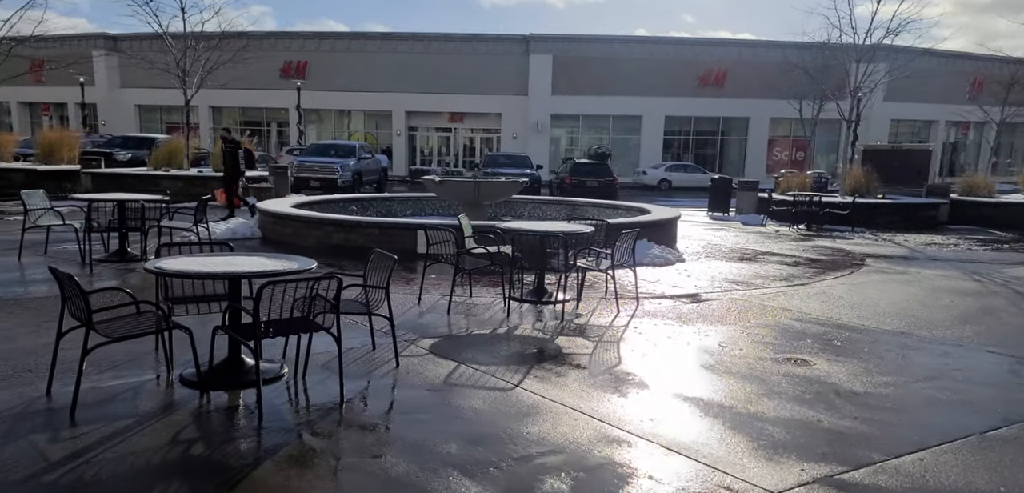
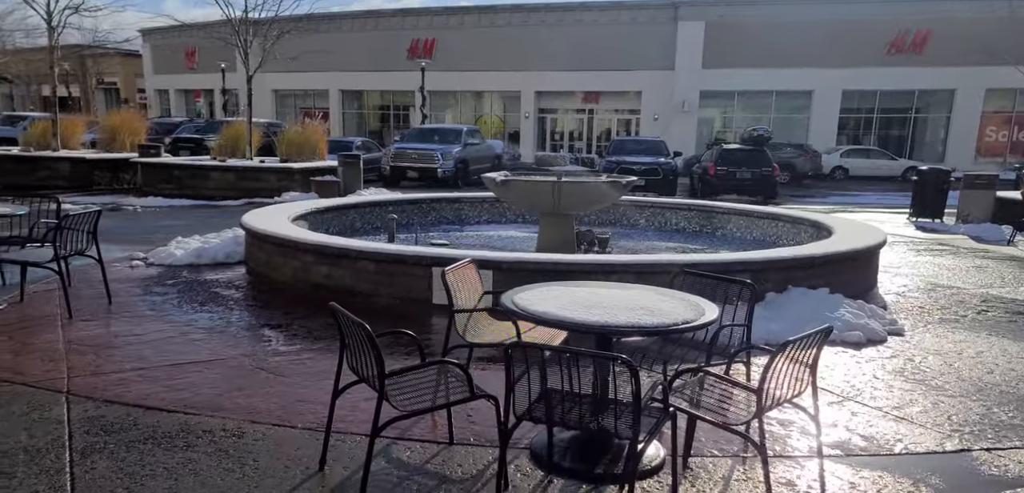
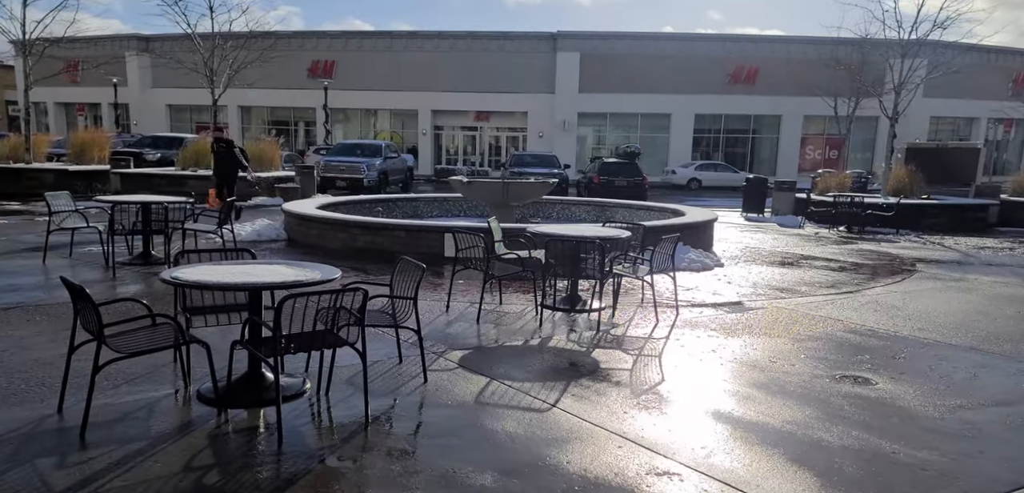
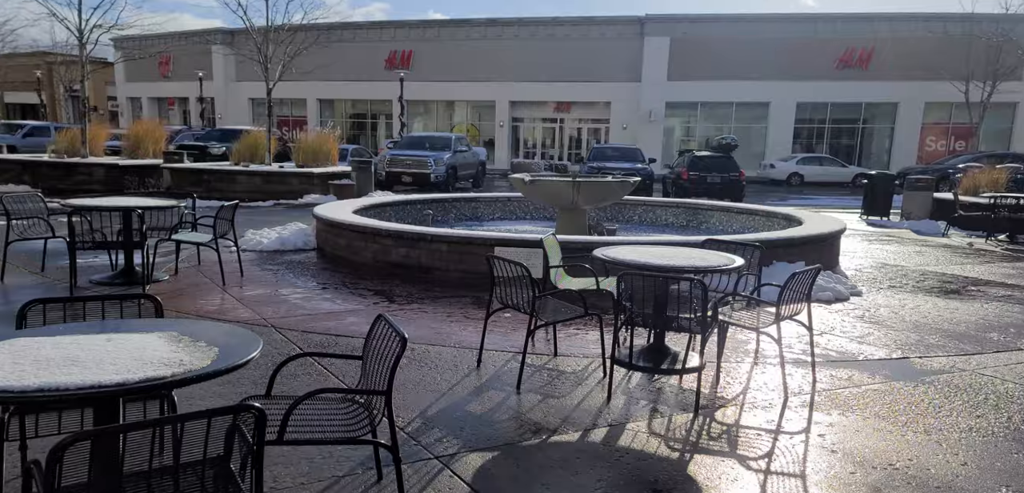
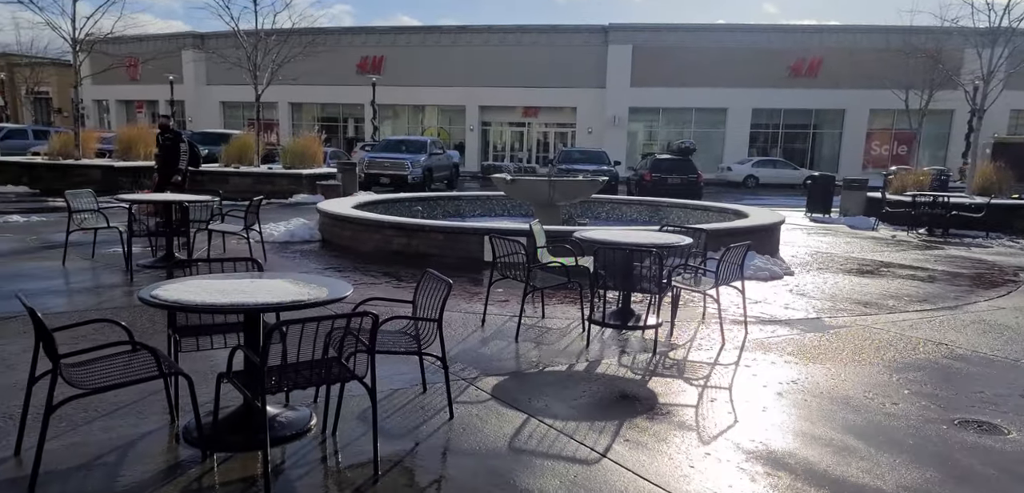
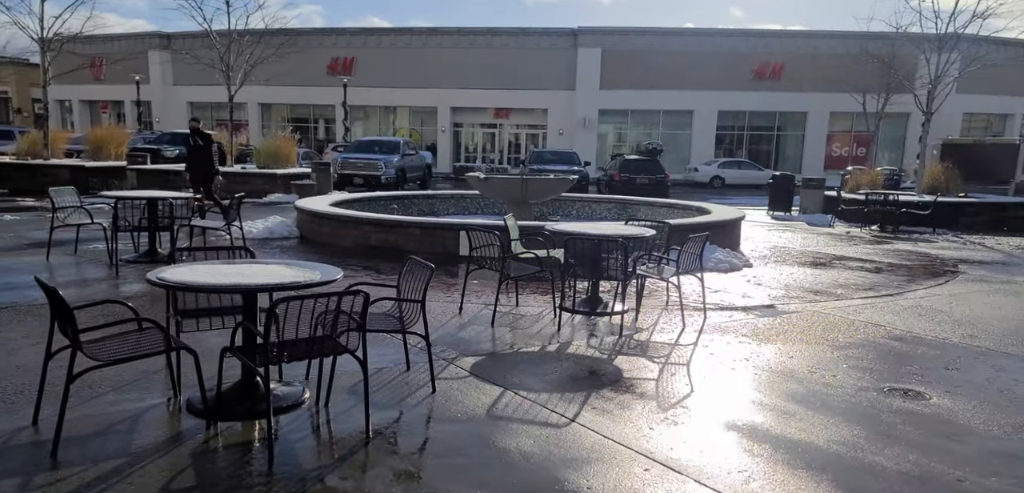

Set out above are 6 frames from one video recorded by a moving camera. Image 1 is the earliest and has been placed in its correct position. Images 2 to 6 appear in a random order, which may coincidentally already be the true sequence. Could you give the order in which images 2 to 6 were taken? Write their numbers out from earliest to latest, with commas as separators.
3, 6, 5, 4, 2
